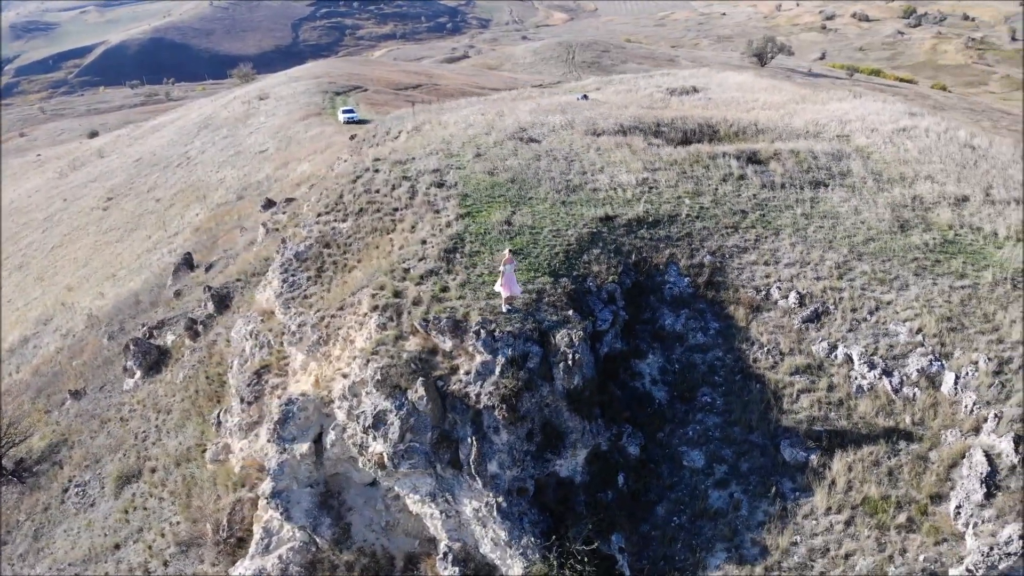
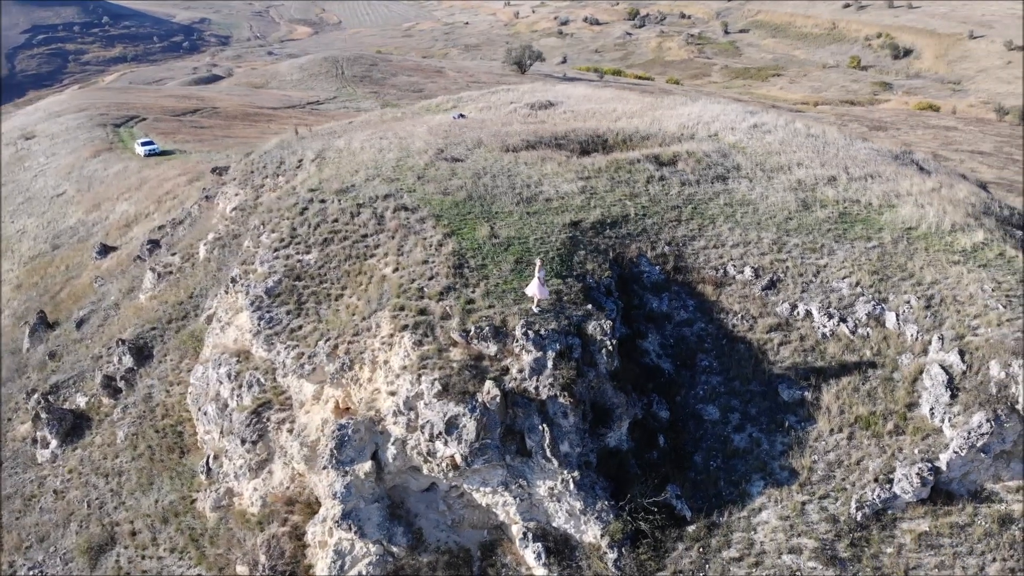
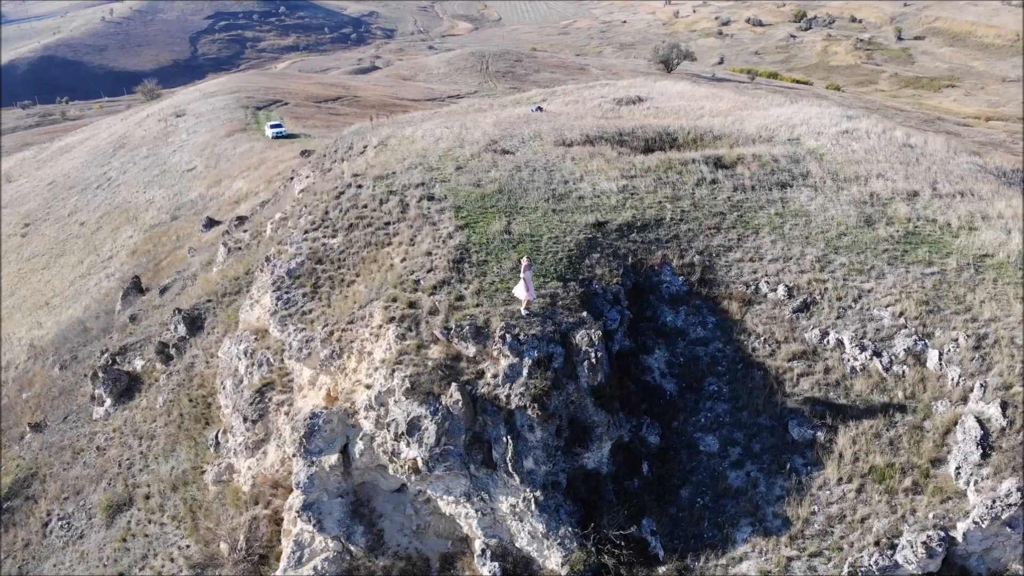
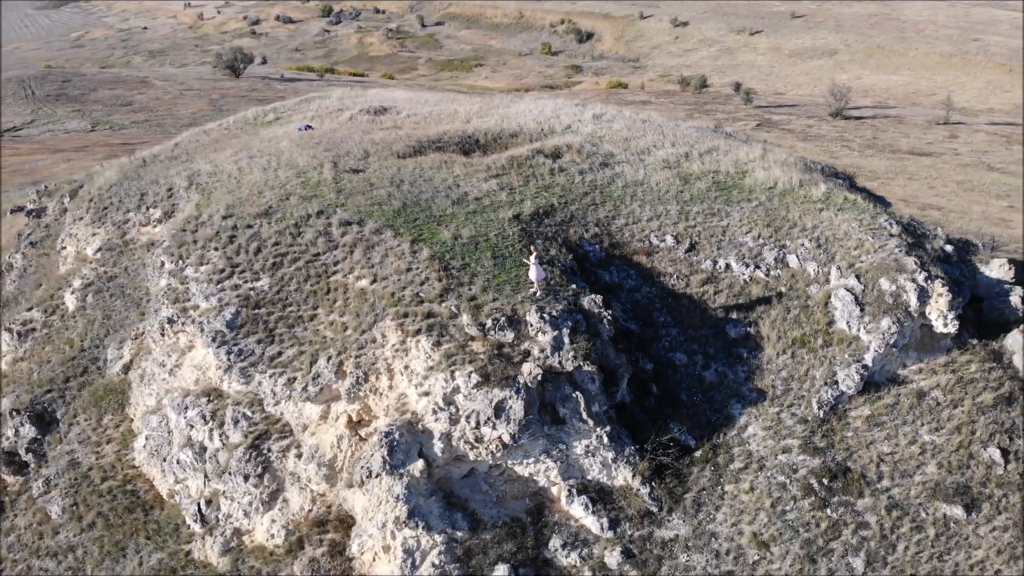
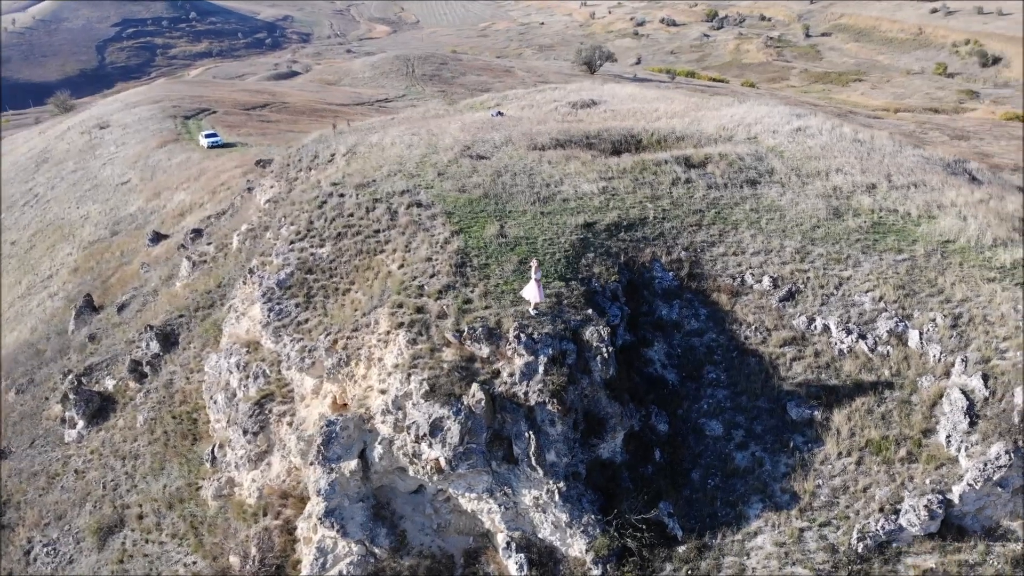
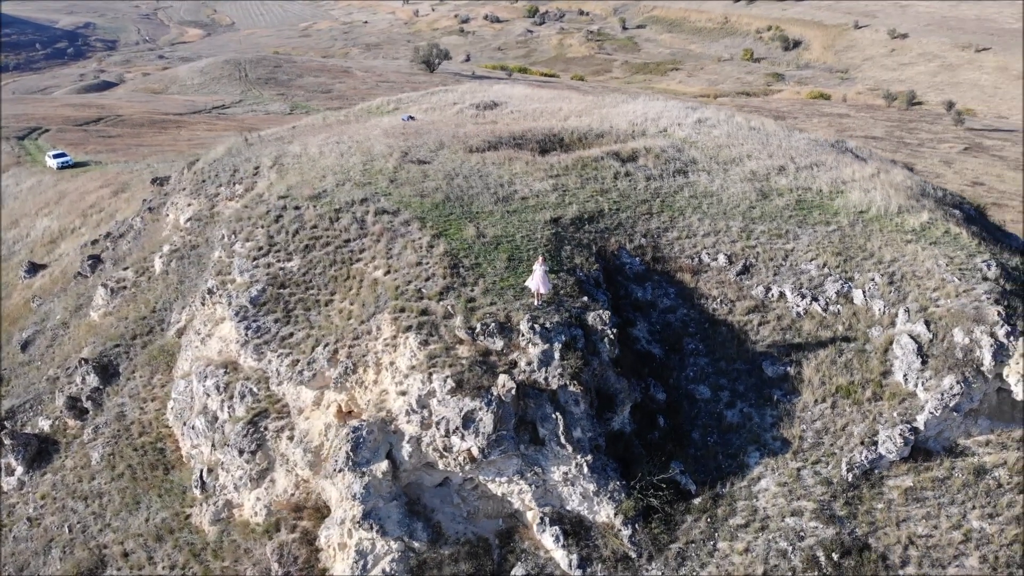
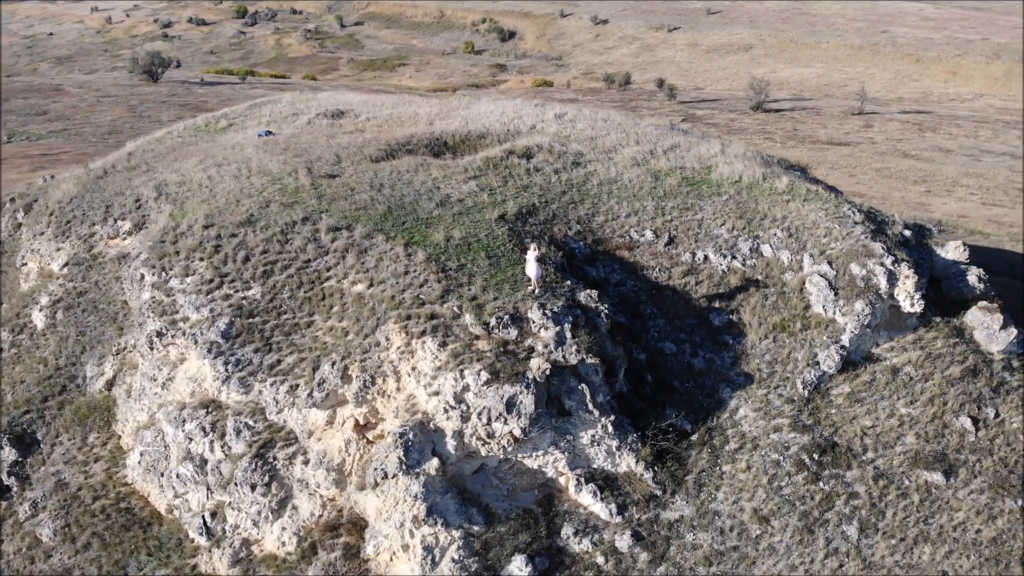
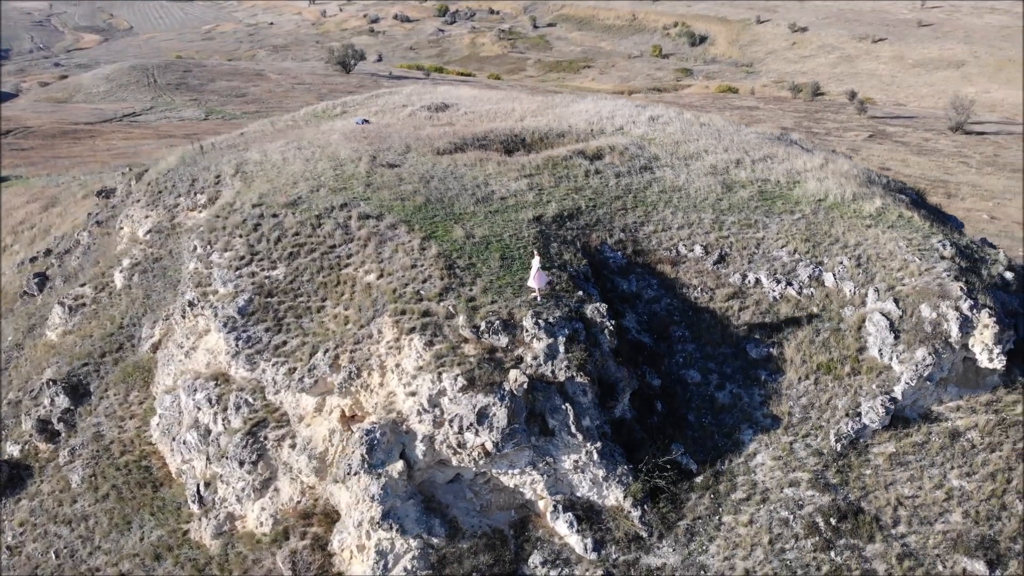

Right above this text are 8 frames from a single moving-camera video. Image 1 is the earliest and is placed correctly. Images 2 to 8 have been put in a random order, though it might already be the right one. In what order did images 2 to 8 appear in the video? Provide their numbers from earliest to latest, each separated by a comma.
3, 5, 2, 6, 8, 4, 7
